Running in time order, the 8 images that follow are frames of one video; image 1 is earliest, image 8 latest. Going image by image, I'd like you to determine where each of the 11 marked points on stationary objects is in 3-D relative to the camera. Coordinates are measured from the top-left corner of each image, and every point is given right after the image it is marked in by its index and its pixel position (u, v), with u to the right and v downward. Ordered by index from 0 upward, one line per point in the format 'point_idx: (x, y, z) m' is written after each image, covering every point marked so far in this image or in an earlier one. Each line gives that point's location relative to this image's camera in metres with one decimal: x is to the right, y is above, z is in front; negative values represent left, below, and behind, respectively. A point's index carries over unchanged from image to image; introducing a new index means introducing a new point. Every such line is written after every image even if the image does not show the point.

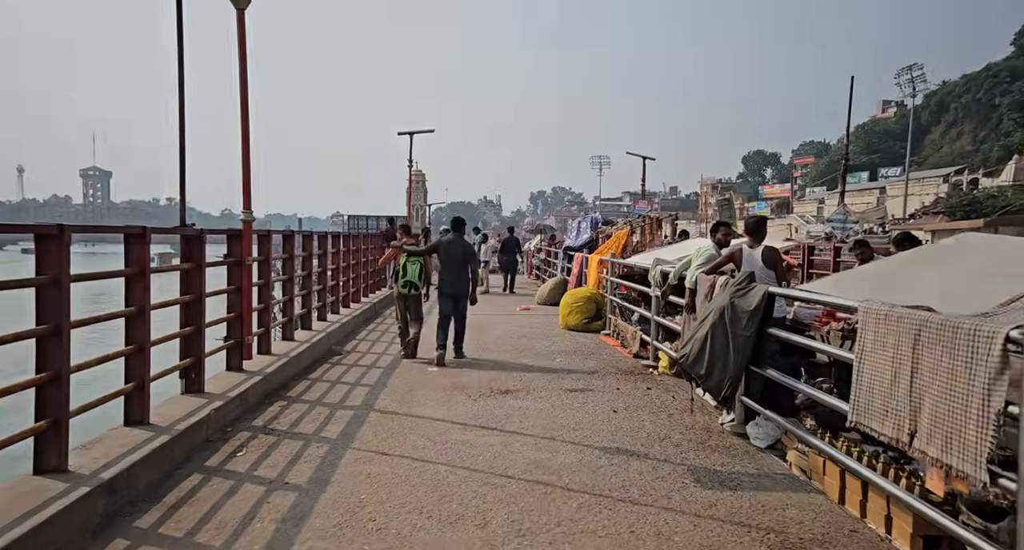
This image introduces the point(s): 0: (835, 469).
0: (+1.7, -1.0, +3.6) m
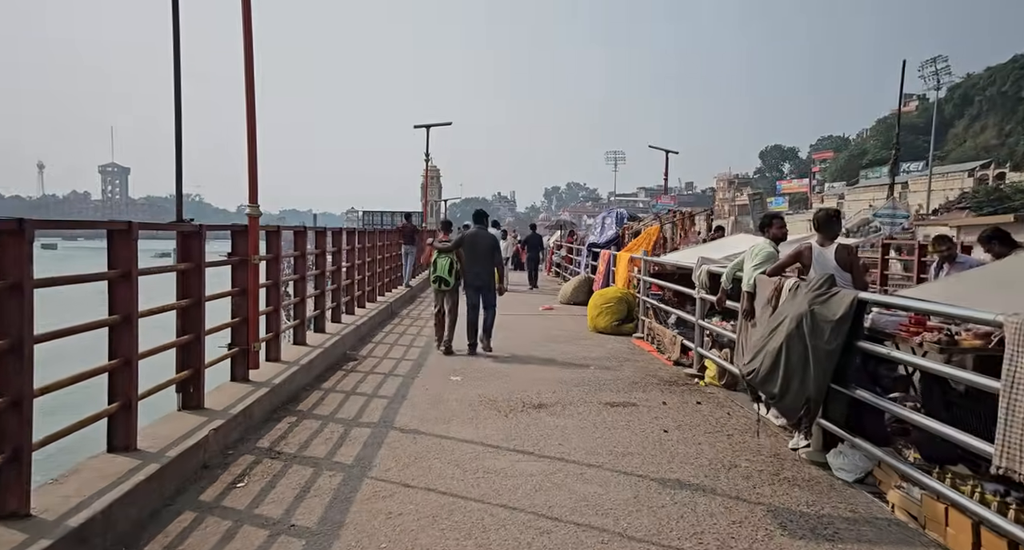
0: (+1.9, -1.1, +3.0) m
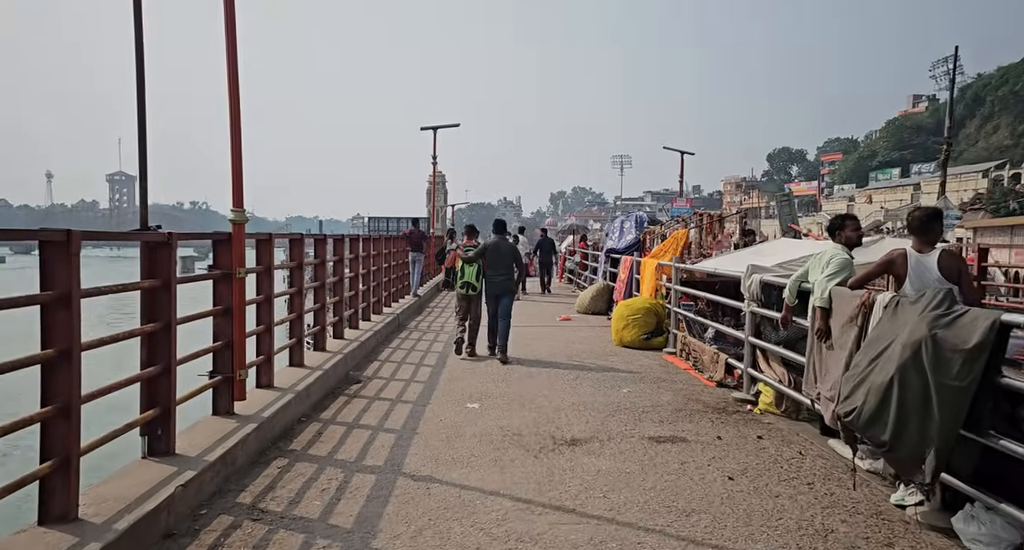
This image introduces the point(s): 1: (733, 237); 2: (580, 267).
0: (+2.1, -1.1, +2.1) m
1: (+3.6, +0.6, +11.0) m
2: (+1.9, +0.2, +19.3) m
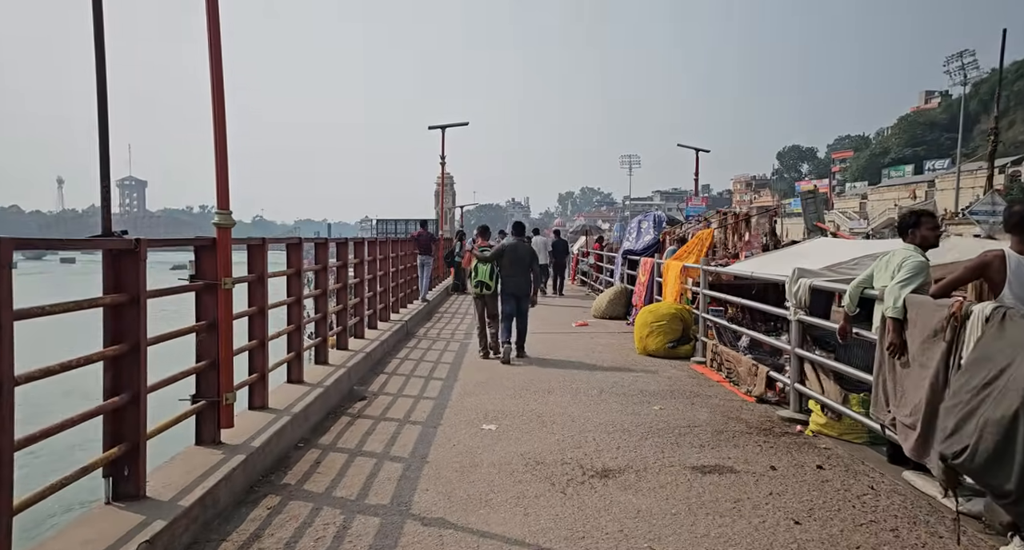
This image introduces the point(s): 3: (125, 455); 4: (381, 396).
0: (+2.2, -1.2, +1.5) m
1: (+3.8, +0.6, +10.4) m
2: (+2.2, +0.2, +18.6) m
3: (-1.9, -0.9, +3.4) m
4: (-1.3, -1.2, +6.8) m
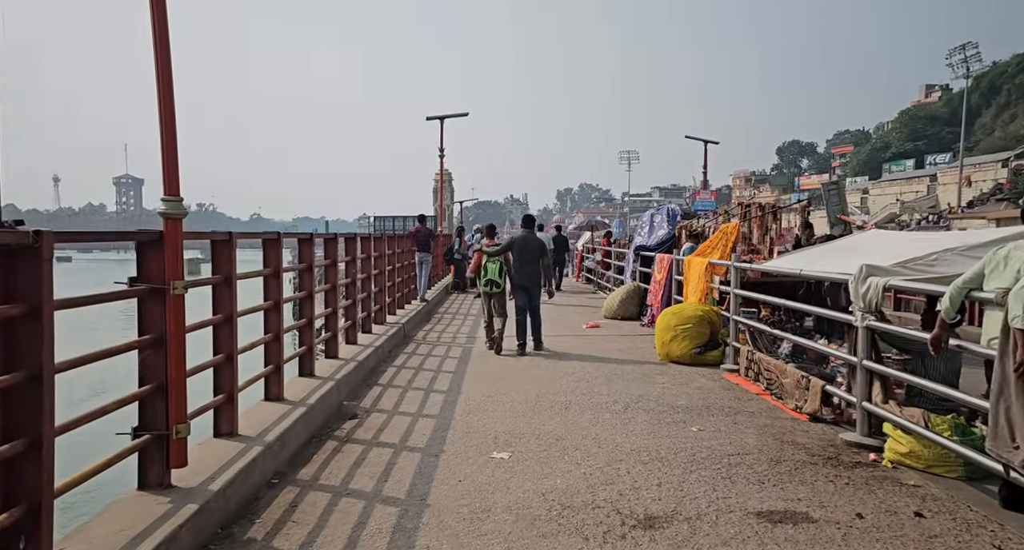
0: (+2.4, -1.2, +0.6) m
1: (+3.9, +0.6, +9.5) m
2: (+2.3, +0.3, +17.8) m
3: (-1.8, -0.9, +2.6) m
4: (-1.2, -1.2, +6.0) m
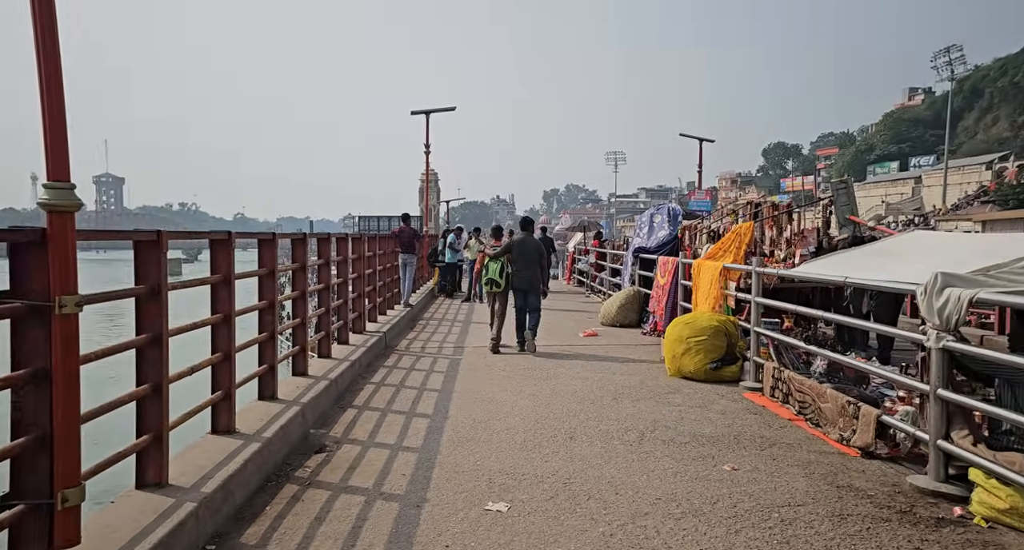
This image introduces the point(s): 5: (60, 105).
0: (+2.4, -1.2, -0.2) m
1: (+3.8, +0.5, +8.7) m
2: (+2.1, +0.2, +16.9) m
3: (-1.8, -1.0, +1.7) m
4: (-1.2, -1.3, +5.1) m
5: (-1.7, +0.6, +2.7) m
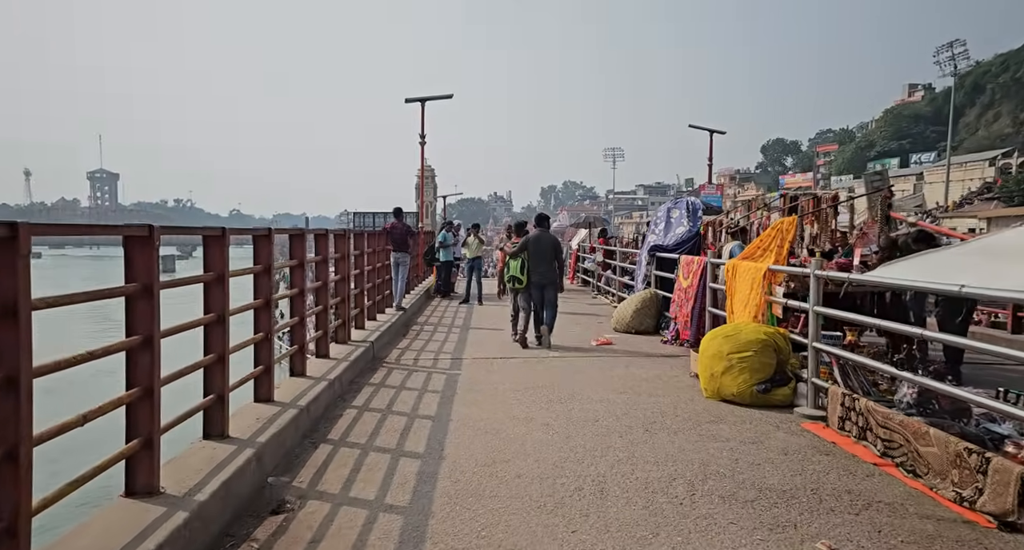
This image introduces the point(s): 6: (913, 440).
0: (+2.5, -1.3, -1.3) m
1: (+3.8, +0.5, +7.6) m
2: (+2.1, +0.2, +15.8) m
3: (-1.7, -1.0, +0.5) m
4: (-1.1, -1.3, +3.9) m
5: (-1.6, +0.6, +1.5) m
6: (+2.4, -1.0, +4.1) m
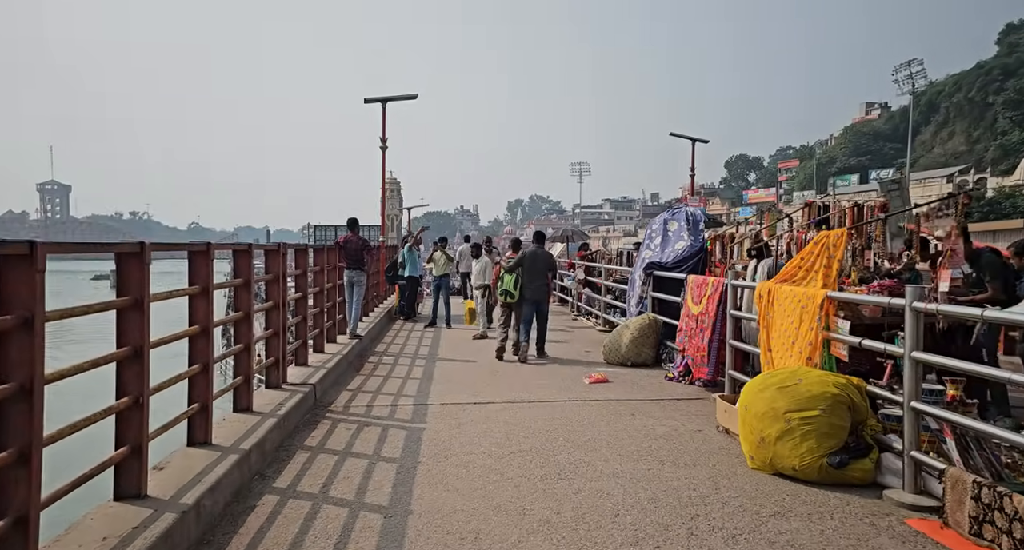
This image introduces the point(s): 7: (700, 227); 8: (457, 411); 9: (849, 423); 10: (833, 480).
0: (+2.8, -1.3, -2.8) m
1: (+3.6, +0.3, +6.2) m
2: (+1.5, -0.2, +14.3) m
3: (-1.5, -1.1, -1.2) m
4: (-1.2, -1.5, +2.2) m
5: (-1.5, +0.5, -0.1) m
6: (+2.4, -1.1, +2.6) m
7: (+2.6, +0.7, +9.6) m
8: (-0.5, -1.3, +6.5) m
9: (+2.1, -0.9, +4.4) m
10: (+2.0, -1.3, +4.2) m
